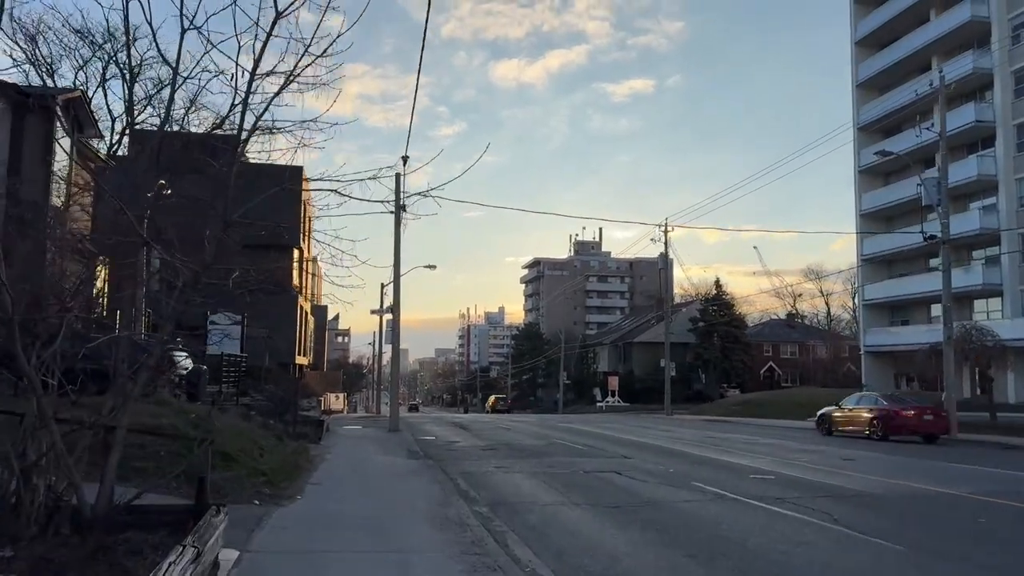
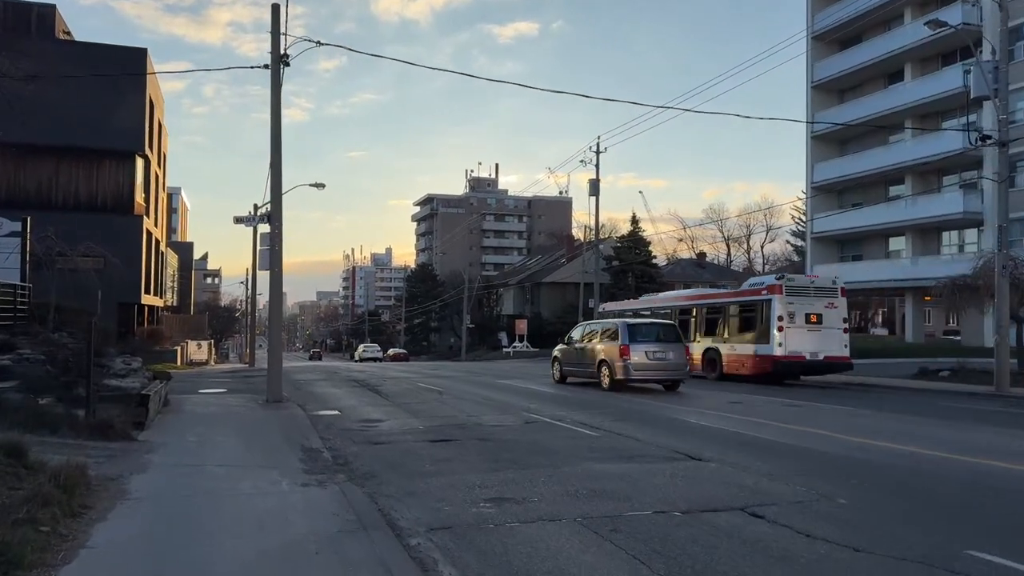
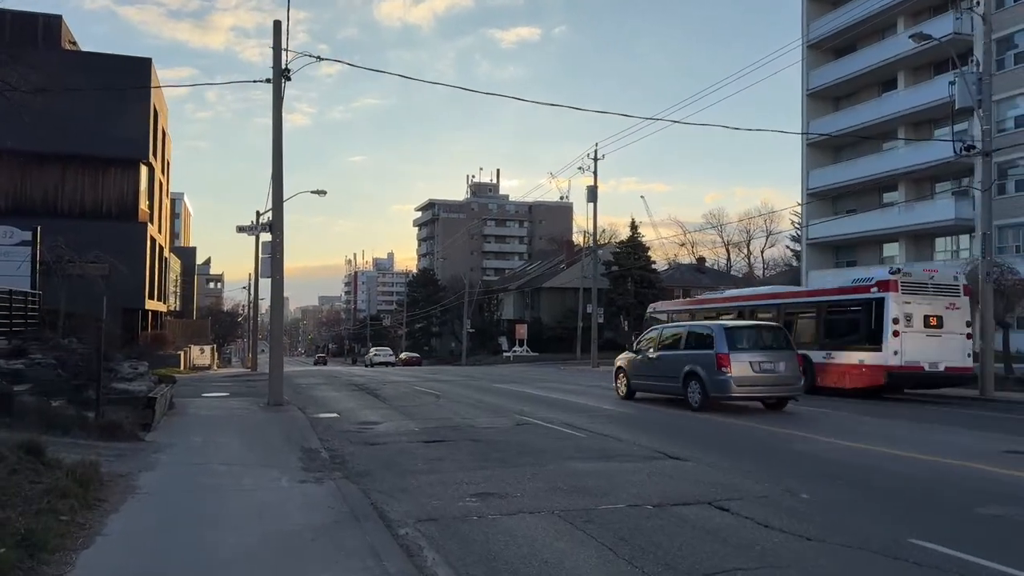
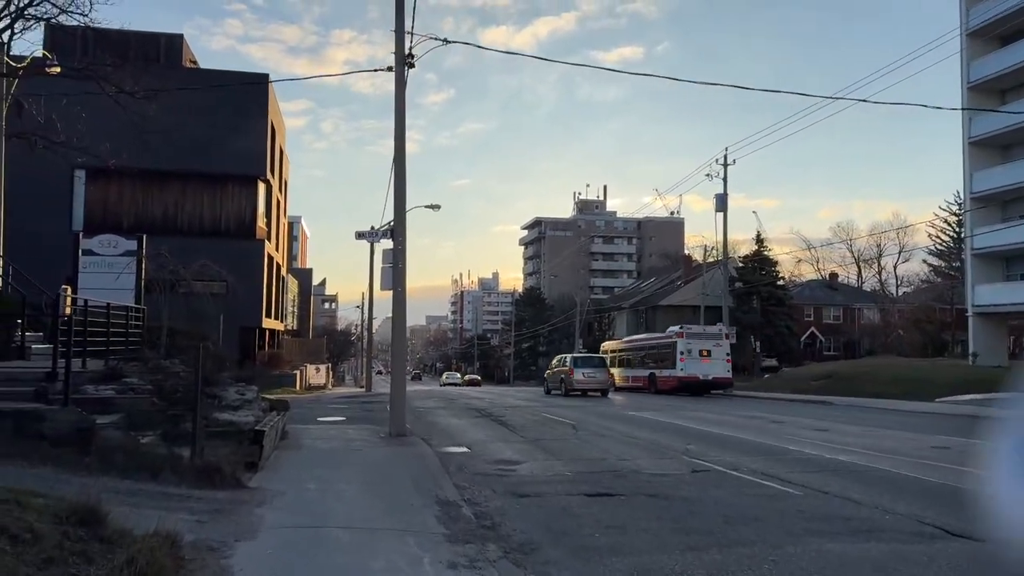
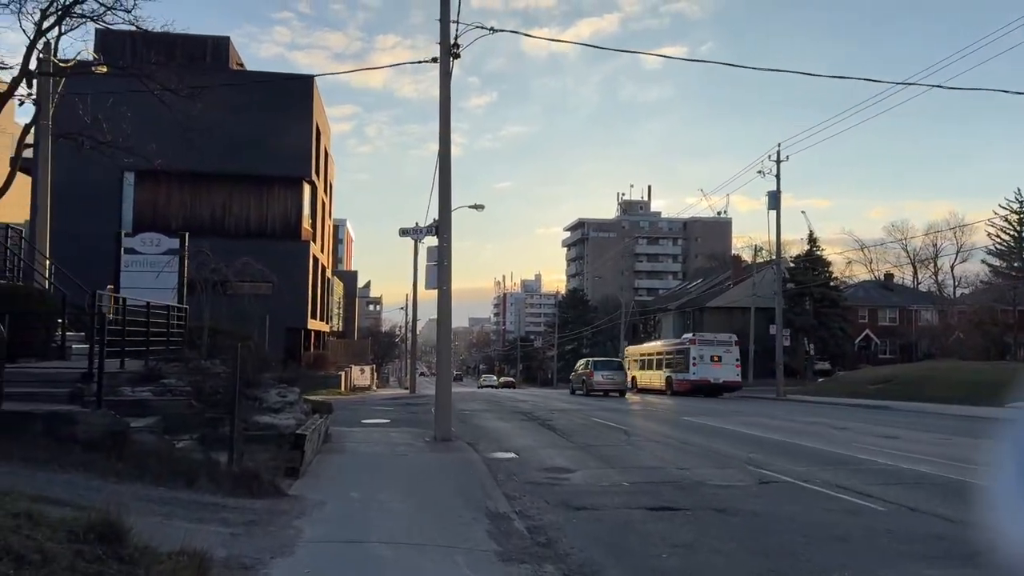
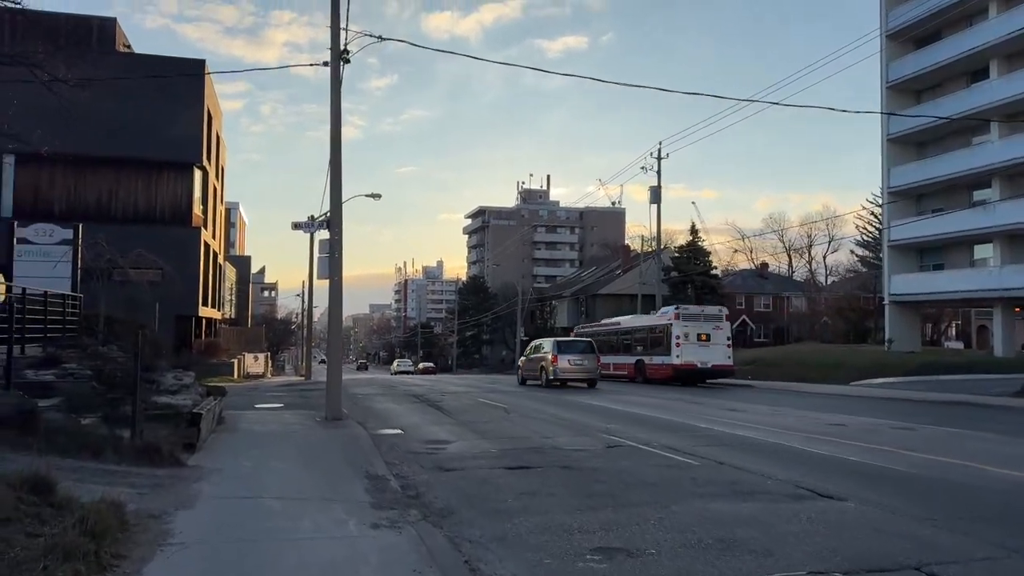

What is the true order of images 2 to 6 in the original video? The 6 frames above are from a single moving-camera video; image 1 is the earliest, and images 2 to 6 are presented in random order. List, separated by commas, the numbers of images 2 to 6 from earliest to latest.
3, 2, 6, 4, 5
